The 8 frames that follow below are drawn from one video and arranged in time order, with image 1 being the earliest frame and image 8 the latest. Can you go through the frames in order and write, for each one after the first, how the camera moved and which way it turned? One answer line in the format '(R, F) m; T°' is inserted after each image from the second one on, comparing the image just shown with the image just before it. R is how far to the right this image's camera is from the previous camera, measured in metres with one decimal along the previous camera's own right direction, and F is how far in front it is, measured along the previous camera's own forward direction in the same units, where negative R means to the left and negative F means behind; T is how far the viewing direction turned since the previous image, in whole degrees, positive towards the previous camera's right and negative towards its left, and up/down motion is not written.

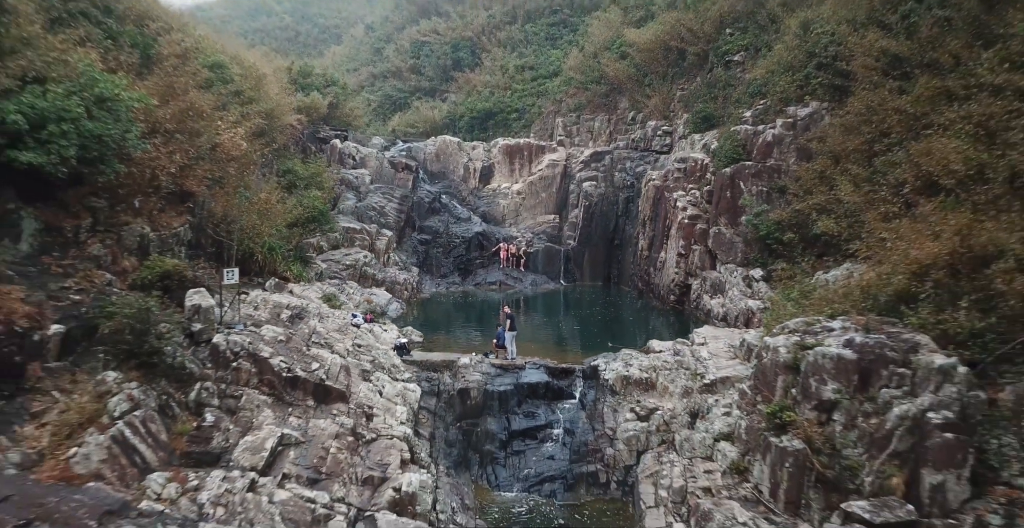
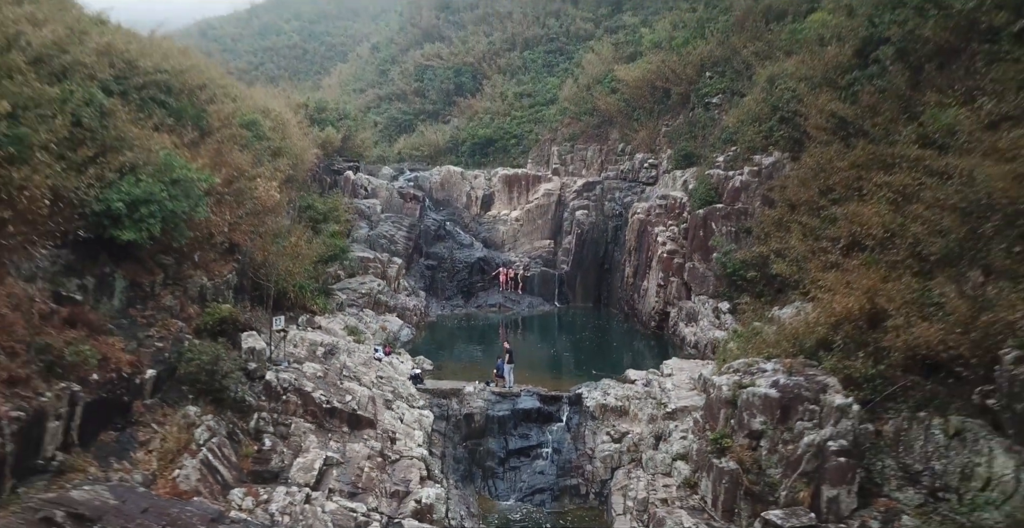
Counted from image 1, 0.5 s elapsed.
(0.0, -1.6) m; 0°
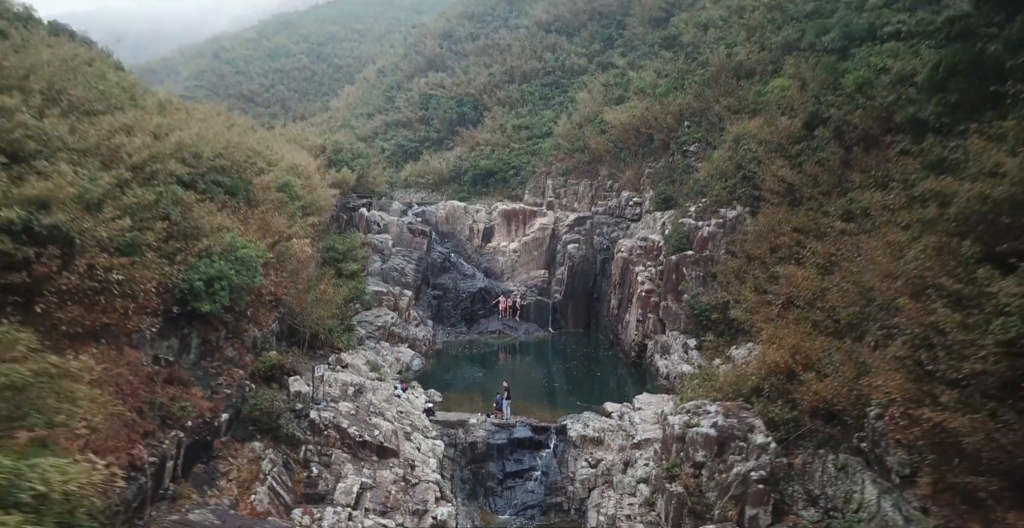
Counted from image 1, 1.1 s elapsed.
(+0.1, -2.1) m; 0°
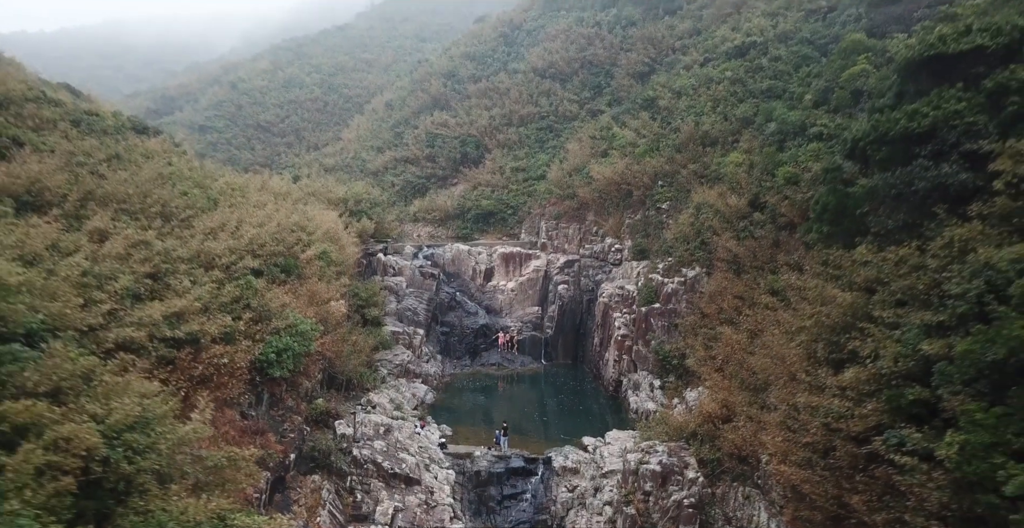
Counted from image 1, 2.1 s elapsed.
(+0.1, -3.2) m; 0°
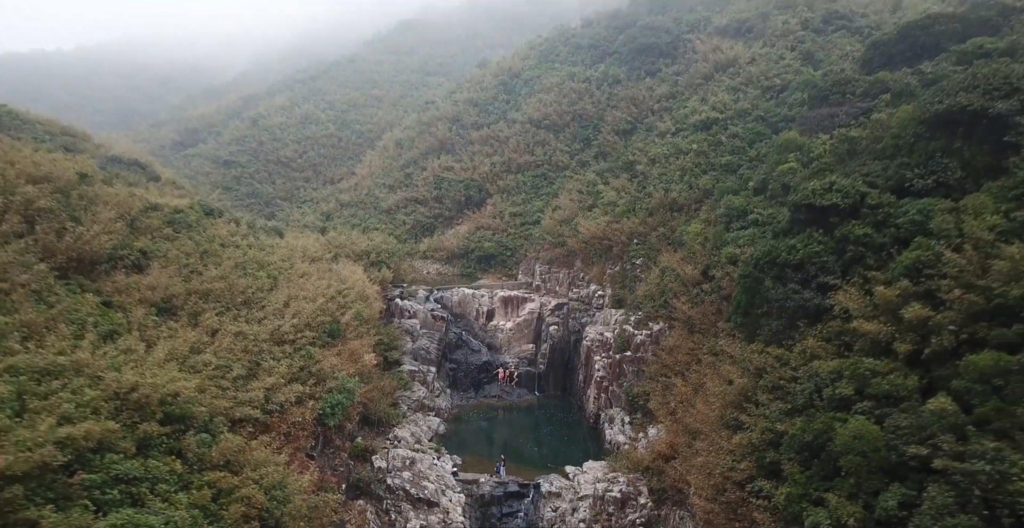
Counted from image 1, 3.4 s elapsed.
(+0.1, -4.2) m; 0°
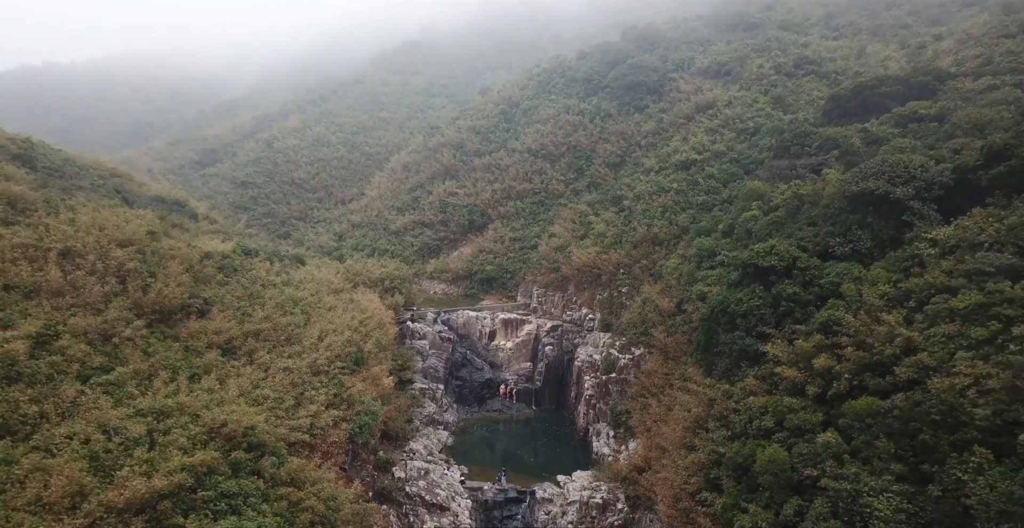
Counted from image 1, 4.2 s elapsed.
(+0.1, -3.3) m; 0°
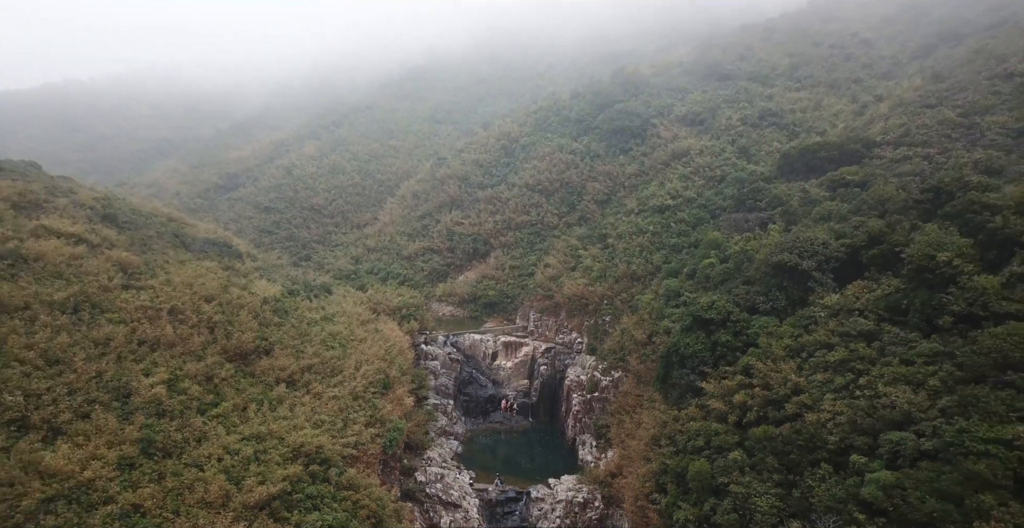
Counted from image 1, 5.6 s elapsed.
(+0.1, -5.1) m; 0°
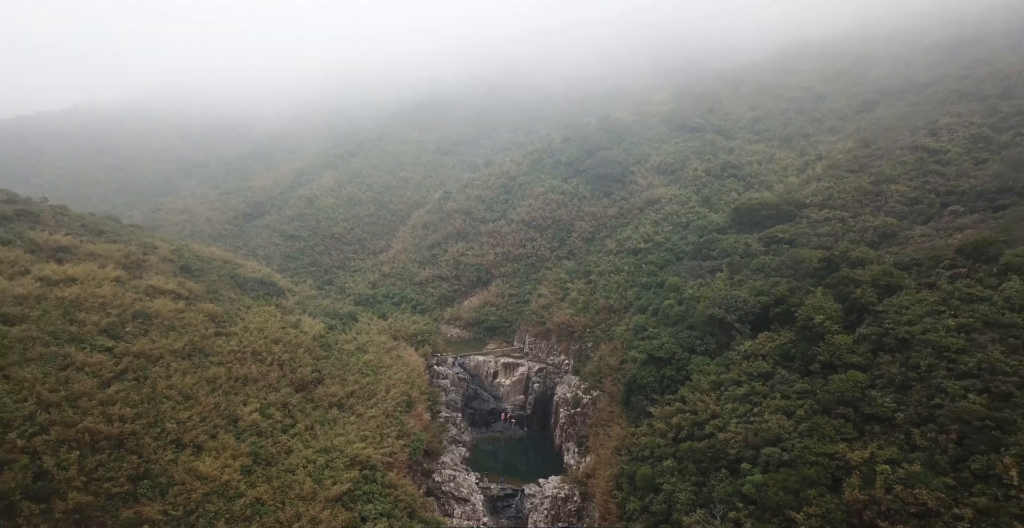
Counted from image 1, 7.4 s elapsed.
(+0.2, -7.0) m; 0°
